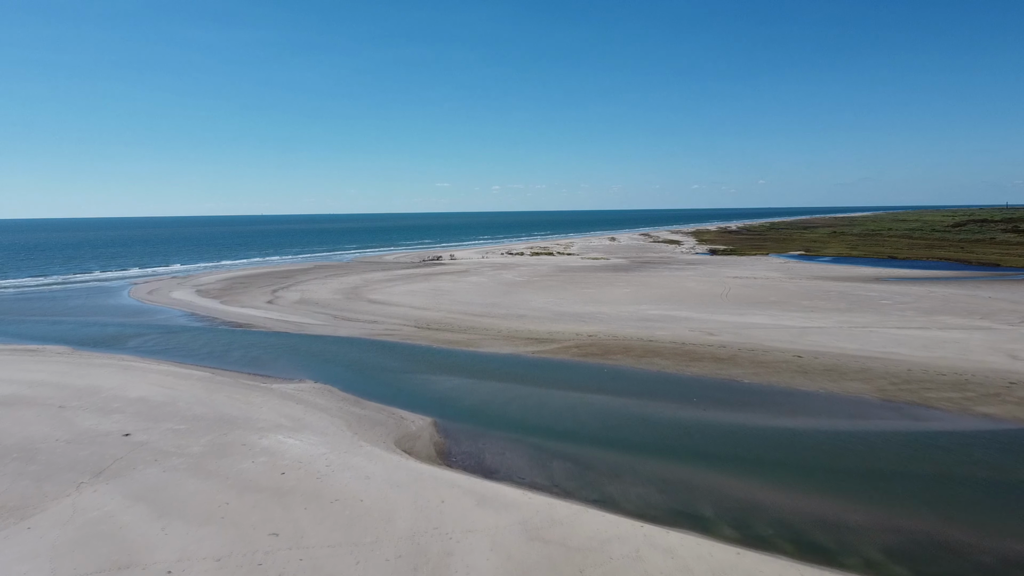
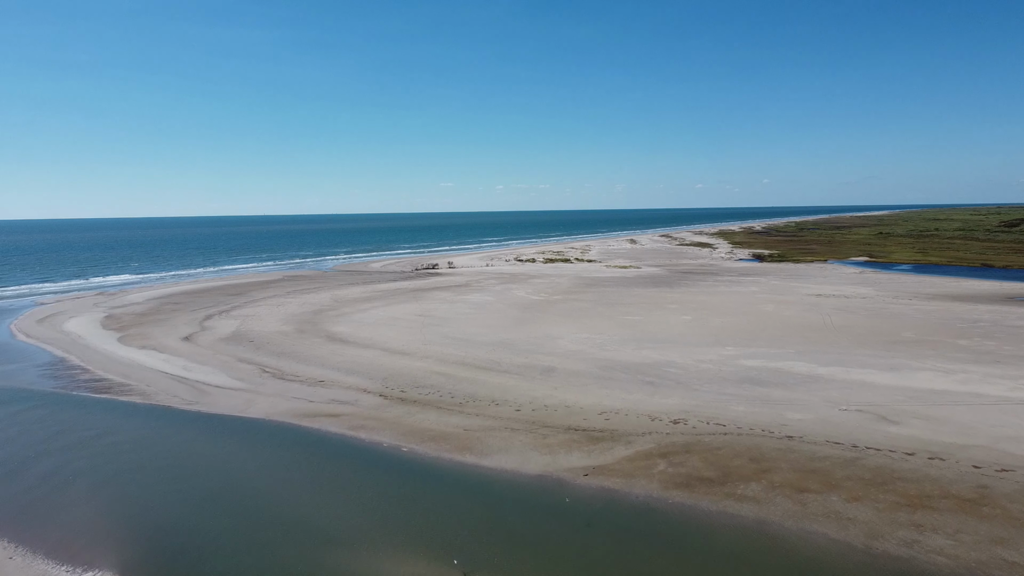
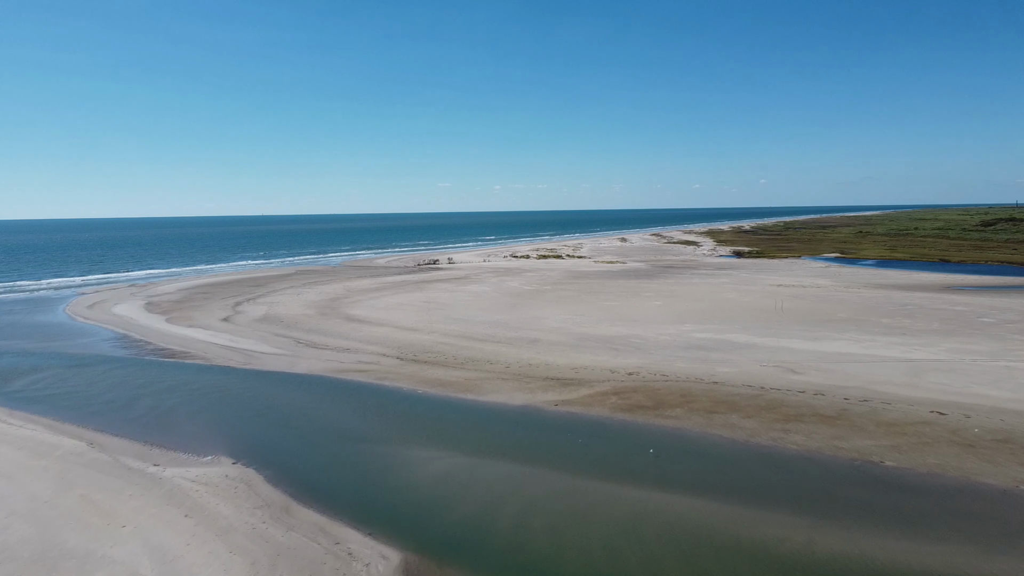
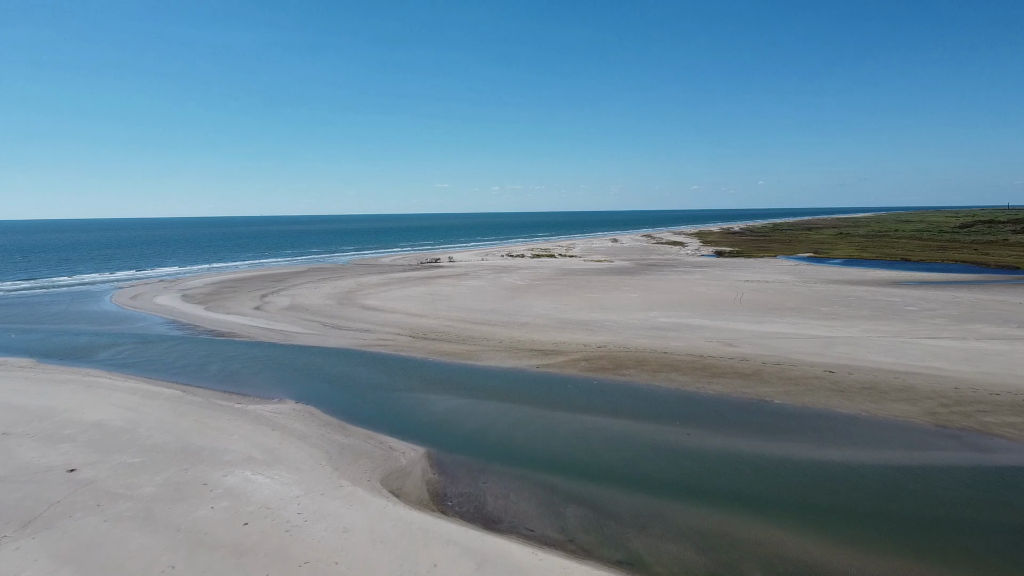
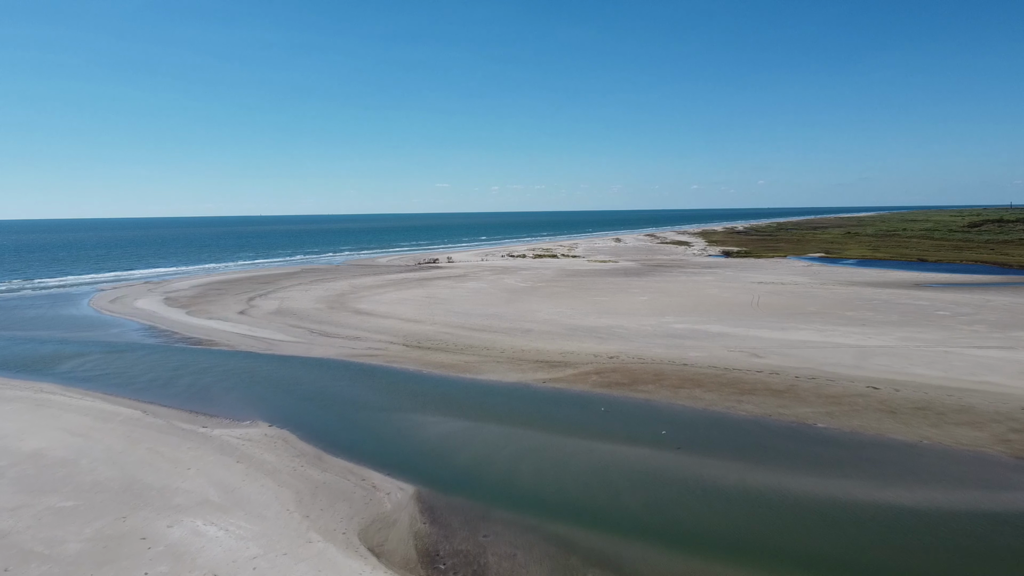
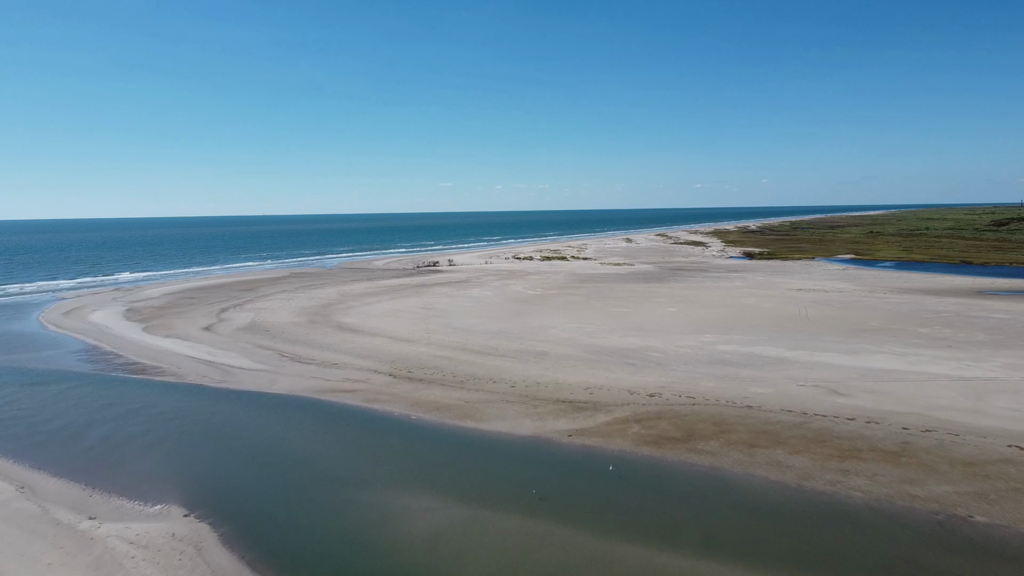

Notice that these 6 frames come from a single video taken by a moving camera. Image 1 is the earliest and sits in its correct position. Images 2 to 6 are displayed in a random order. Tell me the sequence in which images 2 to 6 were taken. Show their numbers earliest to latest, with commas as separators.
4, 5, 3, 6, 2
